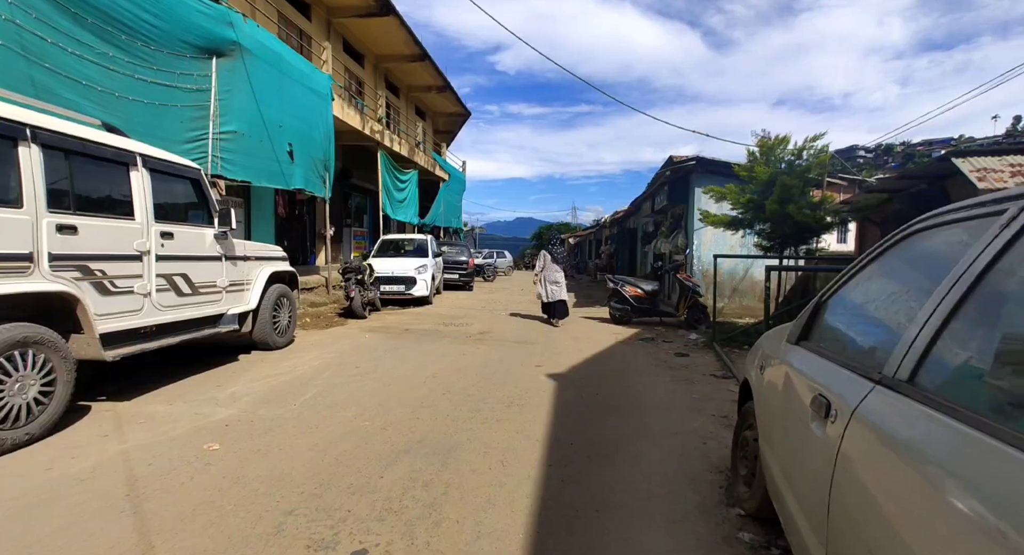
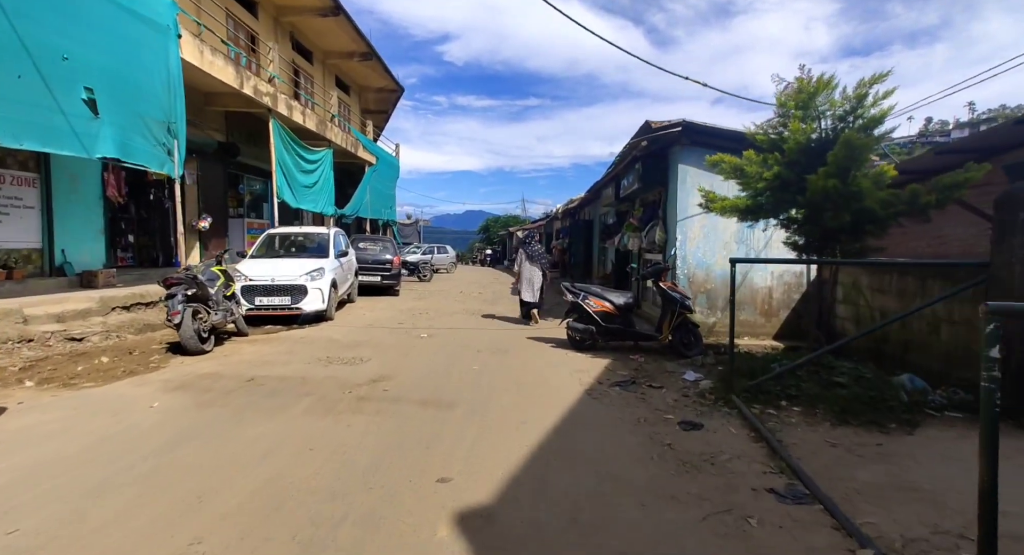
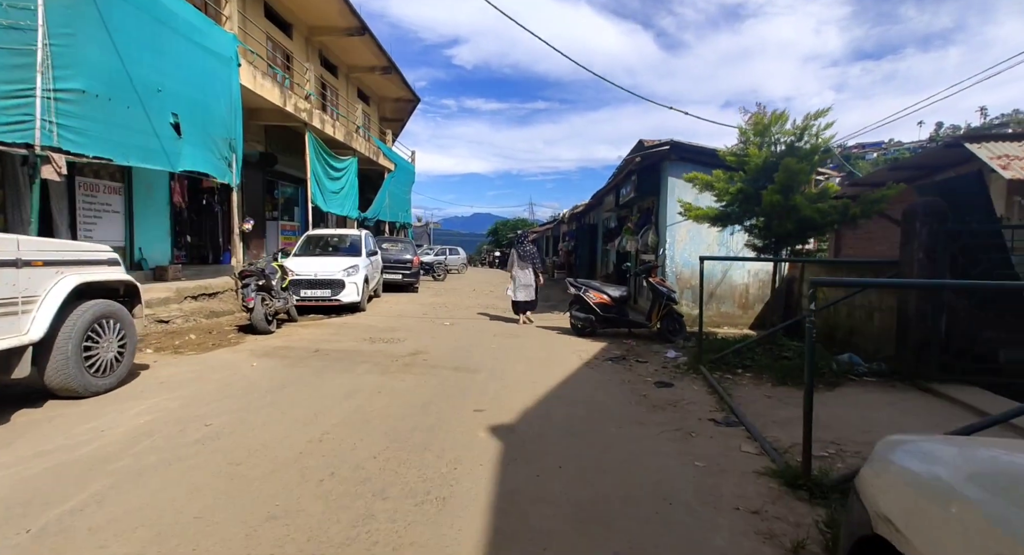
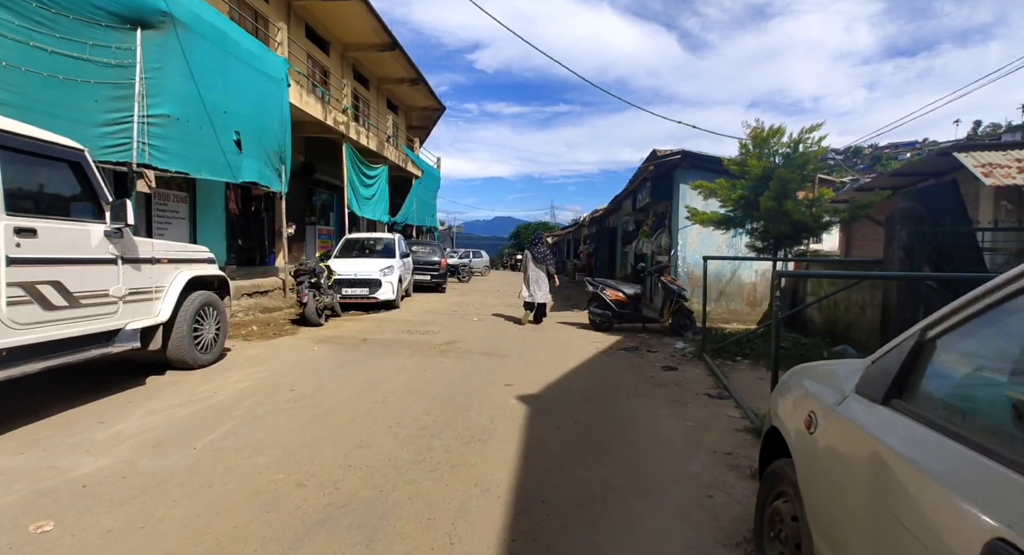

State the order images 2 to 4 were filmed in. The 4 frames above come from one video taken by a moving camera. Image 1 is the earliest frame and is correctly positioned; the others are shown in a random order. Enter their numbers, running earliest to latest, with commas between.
4, 3, 2
